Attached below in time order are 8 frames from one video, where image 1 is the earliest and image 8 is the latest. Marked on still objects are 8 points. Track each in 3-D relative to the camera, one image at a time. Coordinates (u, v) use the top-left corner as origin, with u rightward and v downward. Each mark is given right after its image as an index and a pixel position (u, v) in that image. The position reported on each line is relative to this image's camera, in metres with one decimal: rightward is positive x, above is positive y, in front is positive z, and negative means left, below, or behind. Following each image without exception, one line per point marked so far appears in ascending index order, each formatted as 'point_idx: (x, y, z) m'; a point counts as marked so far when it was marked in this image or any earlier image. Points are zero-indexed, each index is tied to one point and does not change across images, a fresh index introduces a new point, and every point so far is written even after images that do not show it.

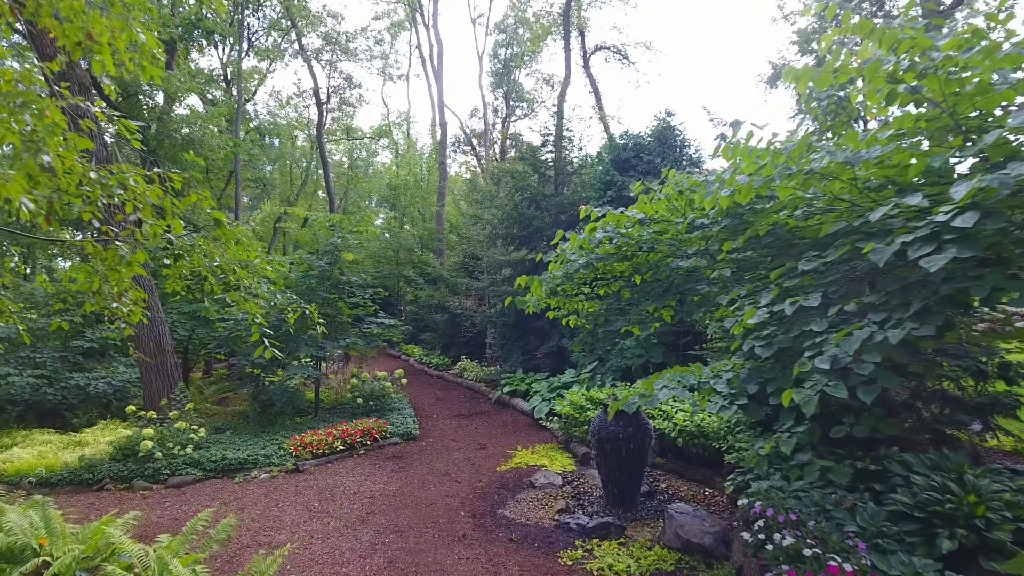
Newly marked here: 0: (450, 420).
0: (-0.7, -1.5, +7.4) m
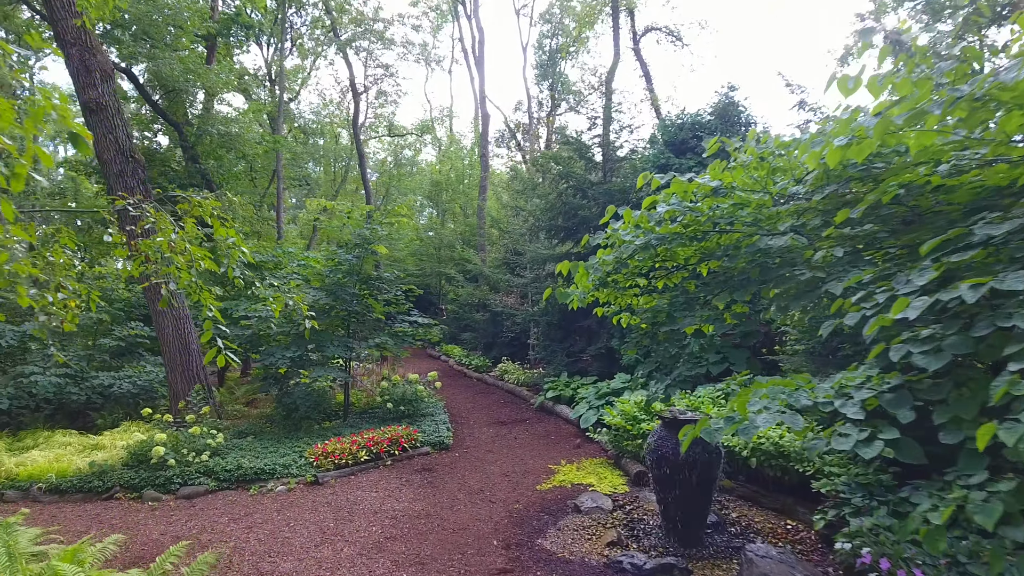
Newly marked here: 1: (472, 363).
0: (-0.3, -1.4, +6.8) m
1: (-0.7, -1.3, +11.2) m
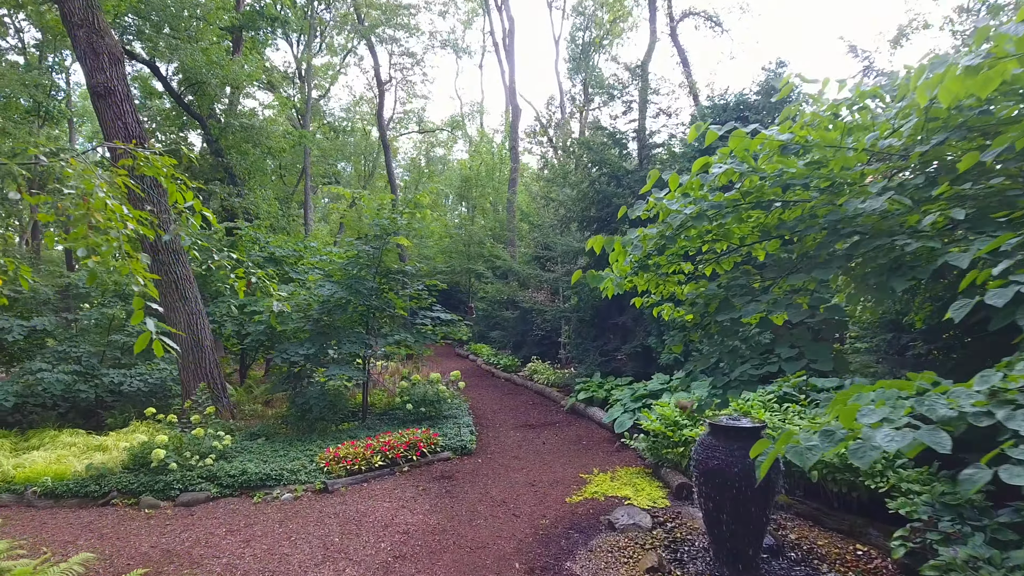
0: (0.0, -1.4, +6.3) m
1: (-0.2, -1.2, +10.7) m
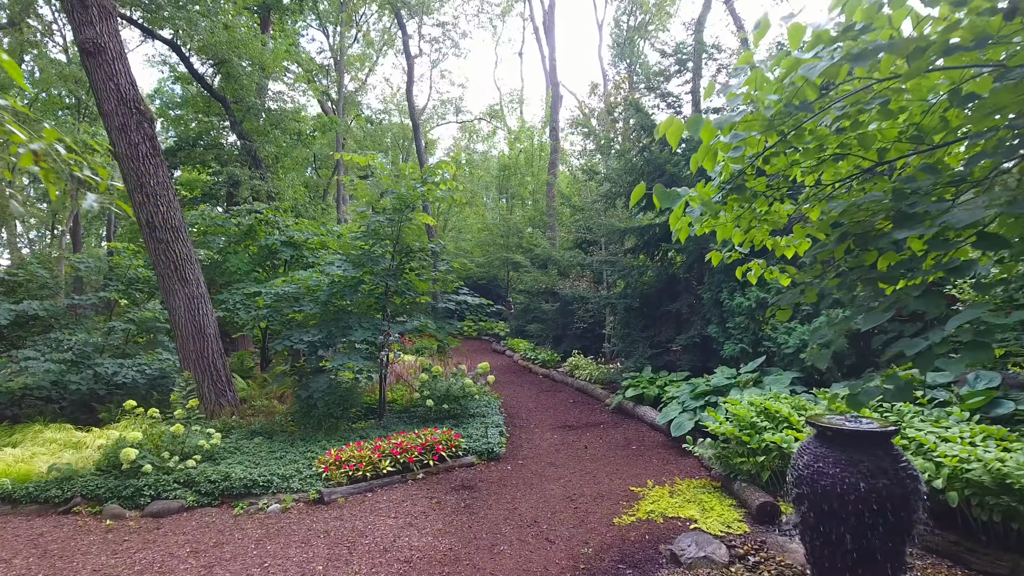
0: (+0.3, -1.2, +5.4) m
1: (+0.4, -1.0, +9.8) m
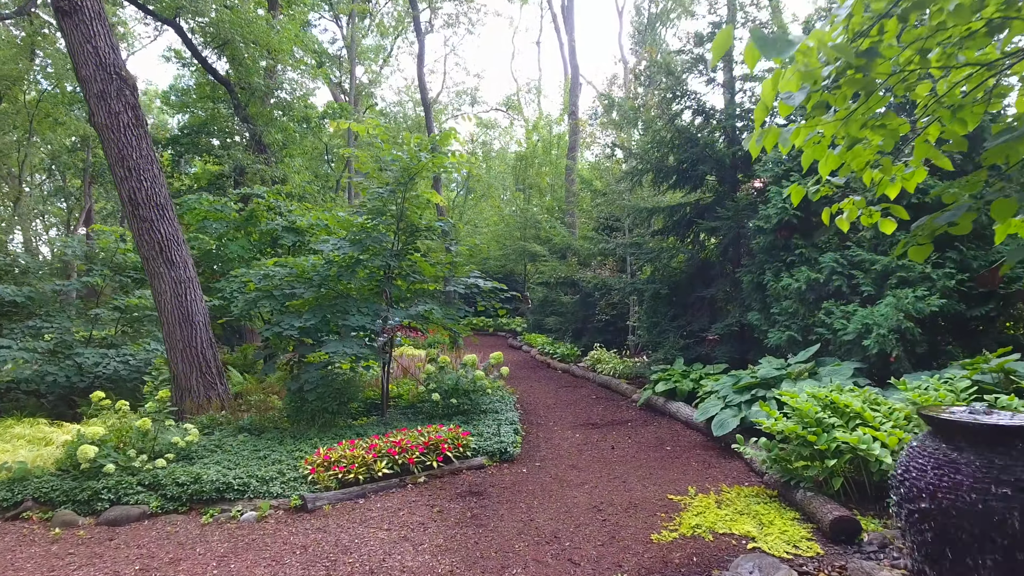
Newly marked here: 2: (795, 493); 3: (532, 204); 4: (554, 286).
0: (+0.4, -1.1, +4.8) m
1: (+0.6, -0.9, +9.2) m
2: (+1.3, -0.9, +3.0) m
3: (+0.4, +1.8, +13.9) m
4: (+0.7, 0.0, +10.5) m
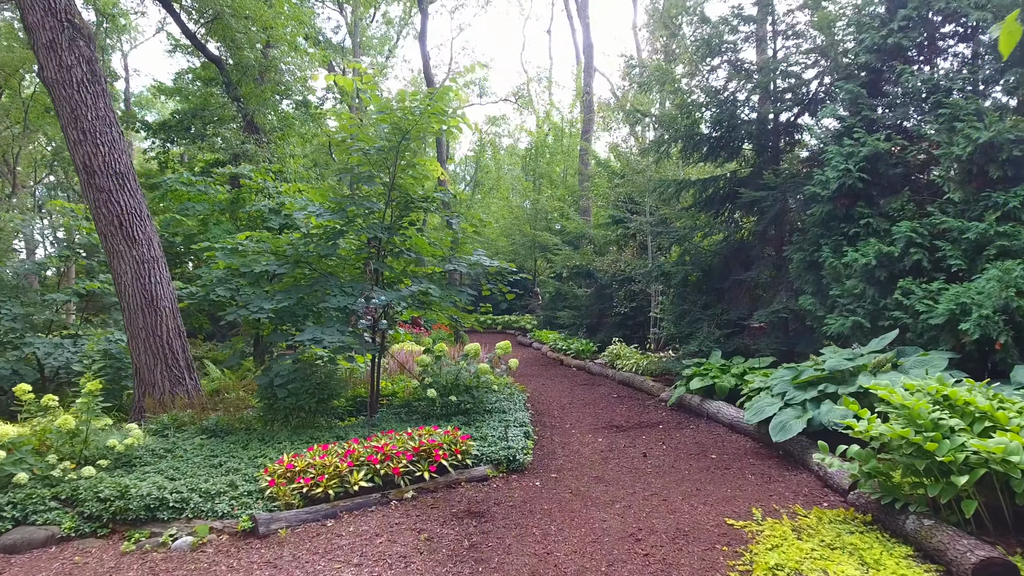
0: (+0.5, -0.9, +4.1) m
1: (+0.7, -0.8, +8.4) m
2: (+1.3, -0.8, +2.3) m
3: (+0.6, +1.9, +13.2) m
4: (+0.8, +0.1, +9.7) m
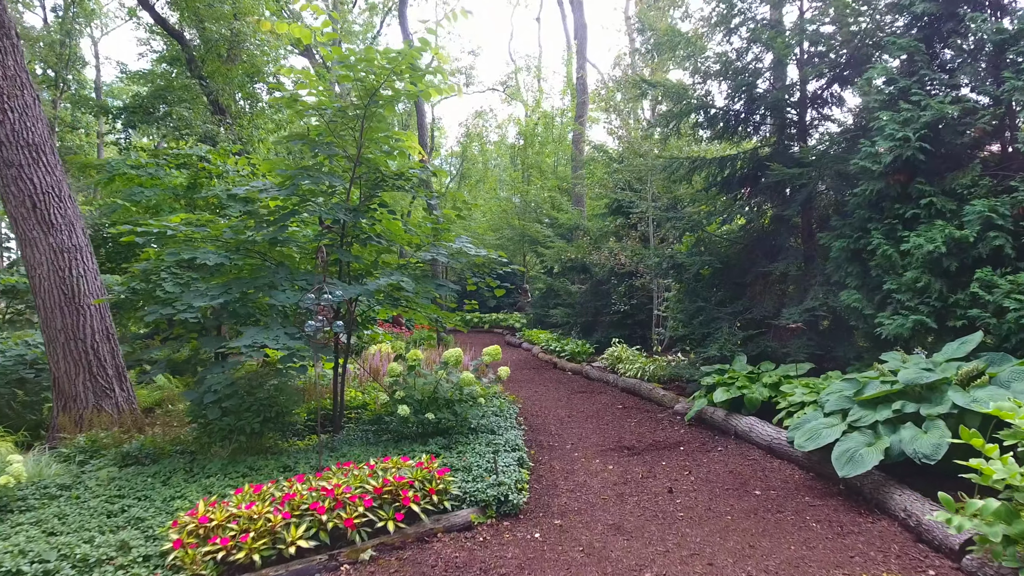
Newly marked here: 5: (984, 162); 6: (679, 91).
0: (+0.5, -0.9, +3.3) m
1: (+0.6, -0.7, +7.7) m
2: (+1.3, -0.8, +1.6) m
3: (+0.4, +1.9, +12.4) m
4: (+0.7, +0.2, +9.0) m
5: (+2.5, +0.7, +3.5) m
6: (+1.4, +1.6, +5.5) m
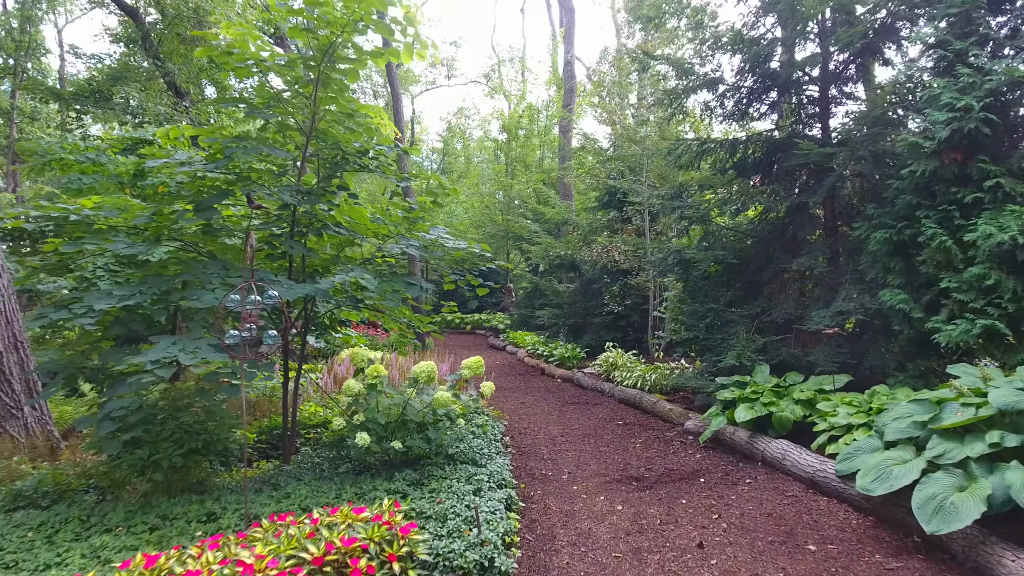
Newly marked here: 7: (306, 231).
0: (+0.4, -0.9, +2.7) m
1: (+0.4, -0.7, +7.1) m
2: (+1.3, -0.8, +1.0) m
3: (+0.1, +1.9, +11.8) m
4: (+0.5, +0.2, +8.4) m
5: (+2.5, +0.7, +3.0) m
6: (+1.3, +1.6, +4.9) m
7: (-1.0, +0.3, +3.3) m
